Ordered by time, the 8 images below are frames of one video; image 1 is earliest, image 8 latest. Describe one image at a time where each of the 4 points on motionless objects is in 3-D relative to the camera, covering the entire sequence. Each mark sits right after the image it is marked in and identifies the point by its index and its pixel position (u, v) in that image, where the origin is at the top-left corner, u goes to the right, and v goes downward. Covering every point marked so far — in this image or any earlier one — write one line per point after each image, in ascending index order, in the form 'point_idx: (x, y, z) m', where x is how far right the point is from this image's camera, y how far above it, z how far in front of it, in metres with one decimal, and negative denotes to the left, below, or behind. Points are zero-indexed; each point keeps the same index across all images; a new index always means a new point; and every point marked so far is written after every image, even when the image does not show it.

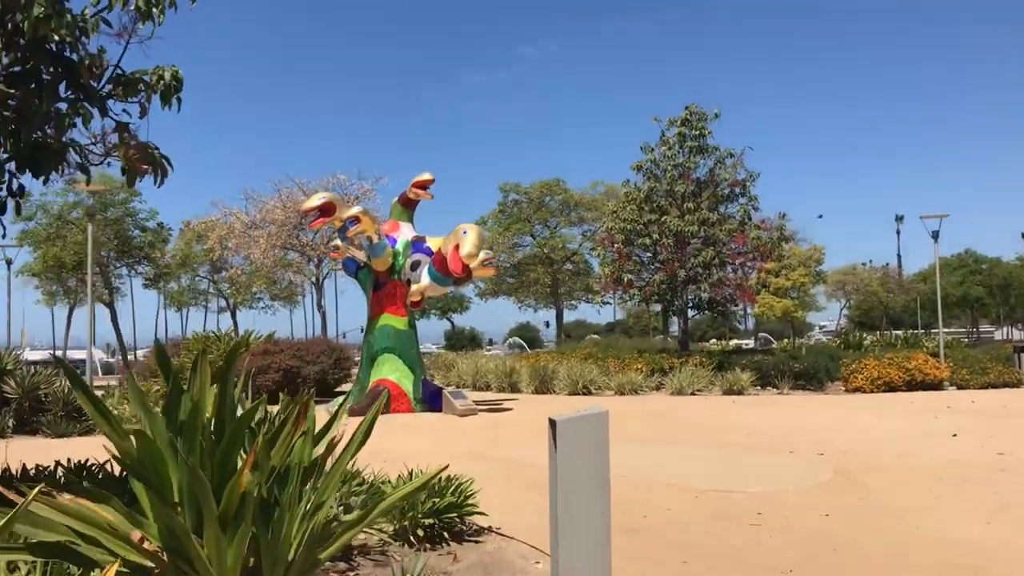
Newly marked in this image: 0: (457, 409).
0: (-0.9, -2.0, +13.7) m
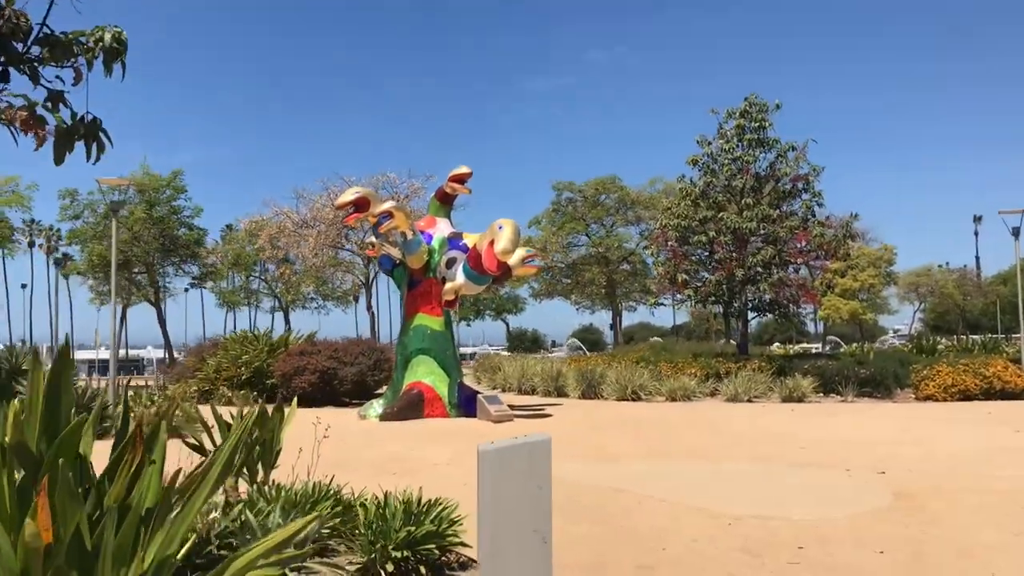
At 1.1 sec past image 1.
0: (-0.3, -2.0, +13.0) m
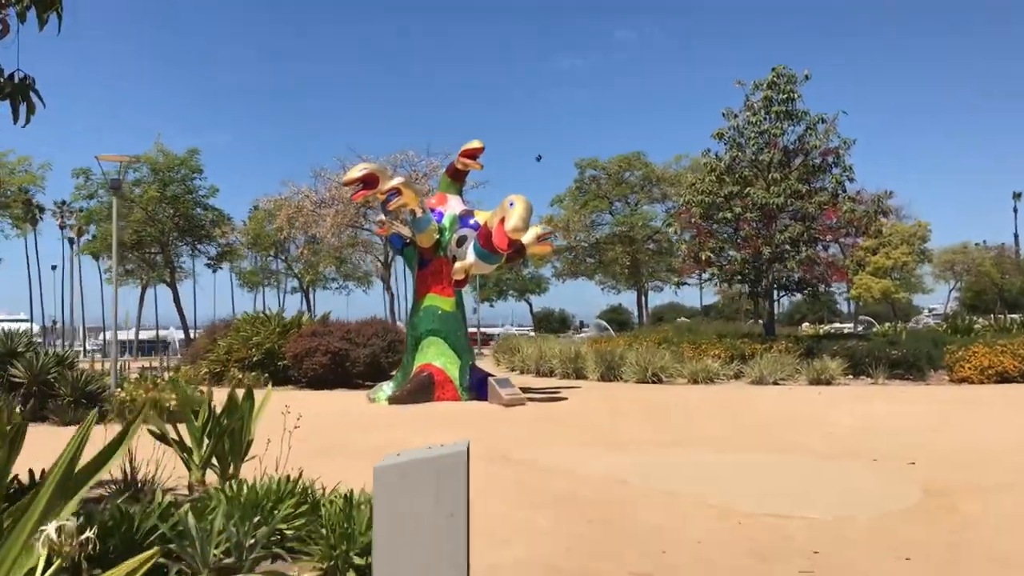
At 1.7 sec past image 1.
0: (-0.1, -1.7, +12.6) m
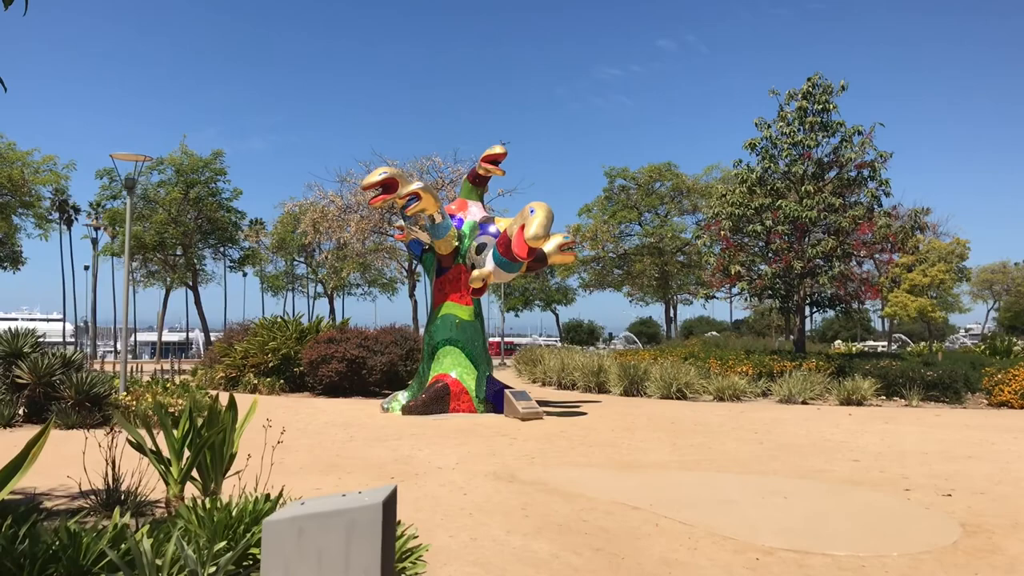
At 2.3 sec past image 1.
0: (+0.1, -1.8, +12.2) m
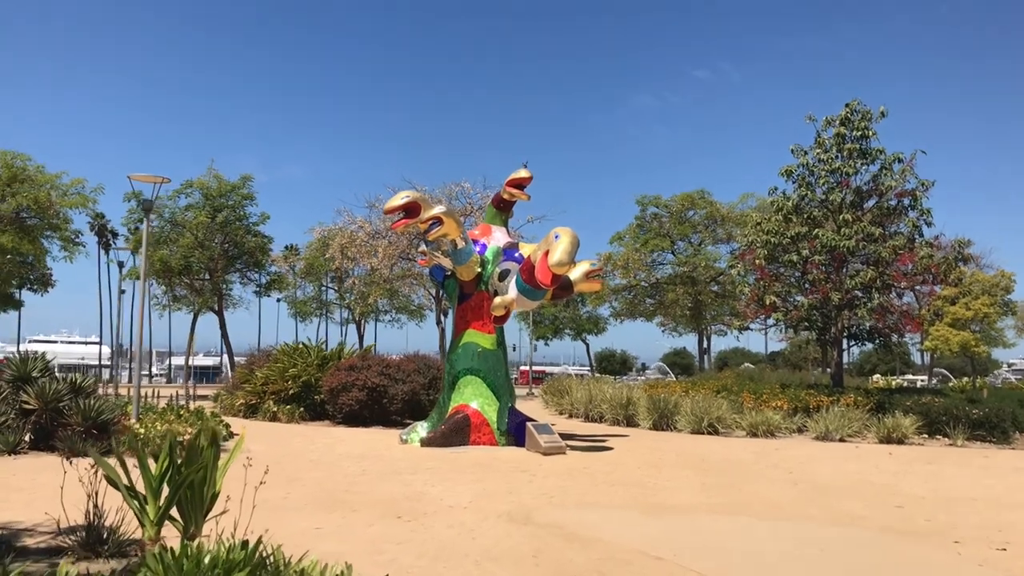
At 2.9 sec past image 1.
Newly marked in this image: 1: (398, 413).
0: (+0.4, -2.3, +11.7) m
1: (-2.2, -2.4, +15.5) m
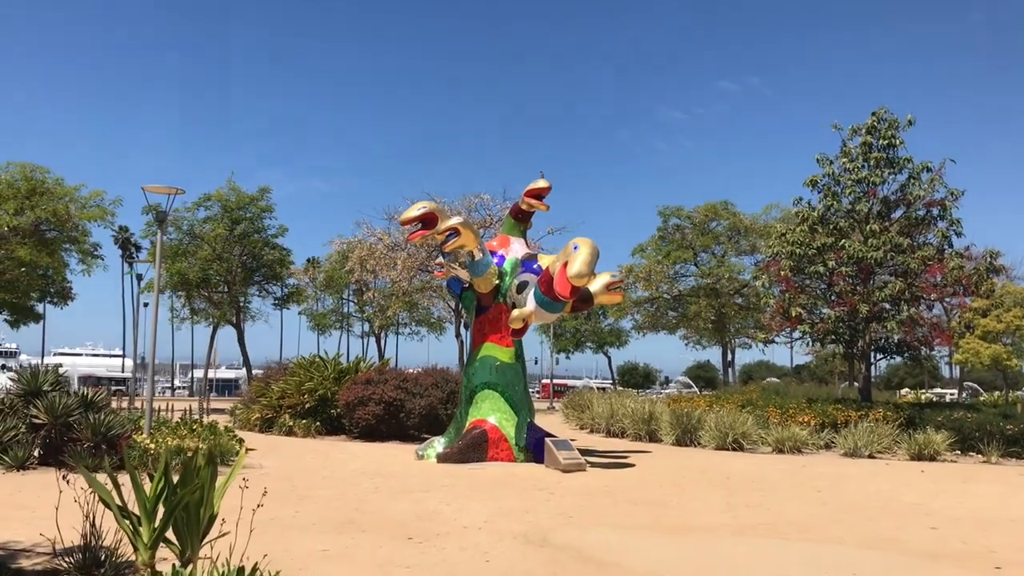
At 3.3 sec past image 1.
0: (+0.7, -2.4, +11.4) m
1: (-1.8, -2.6, +15.3) m
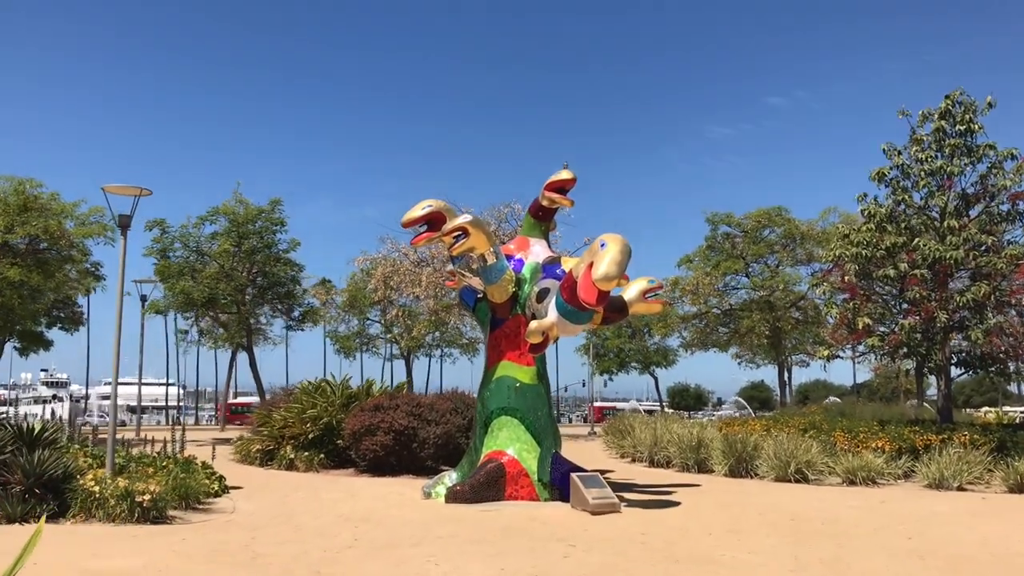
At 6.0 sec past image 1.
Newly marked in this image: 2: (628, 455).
0: (+0.9, -2.5, +9.5) m
1: (-1.3, -2.8, +13.5) m
2: (+2.5, -3.6, +18.0) m
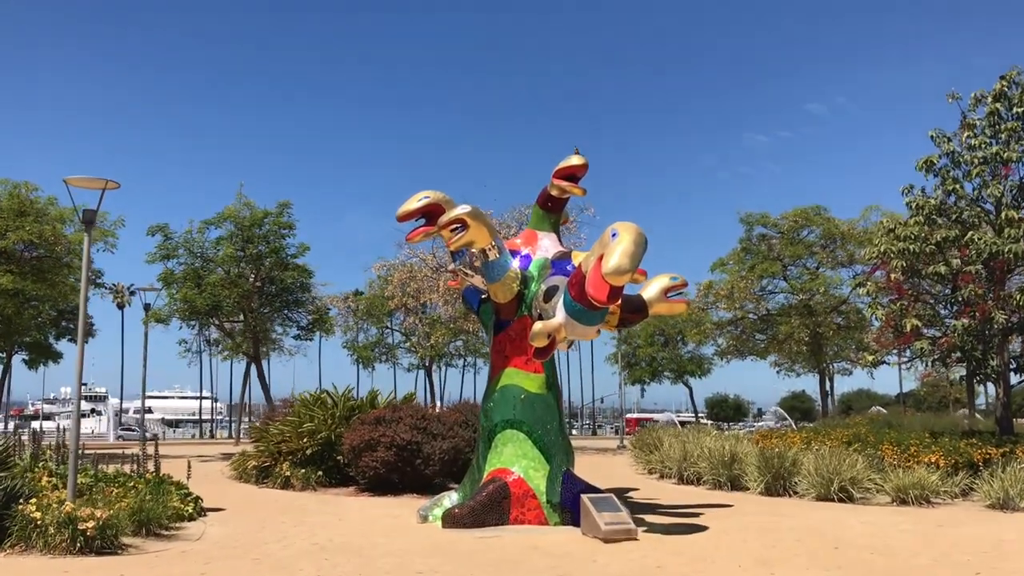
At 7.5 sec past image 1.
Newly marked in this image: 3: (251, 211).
0: (+0.9, -2.4, +8.3) m
1: (-1.1, -2.9, +12.4) m
2: (+2.9, -3.7, +16.7) m
3: (-5.8, +1.7, +18.1) m
